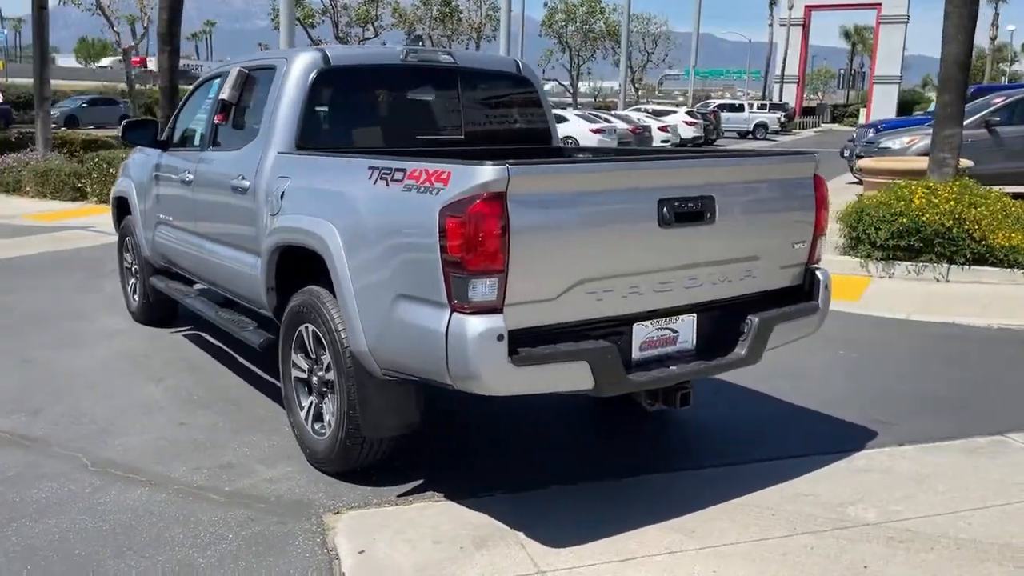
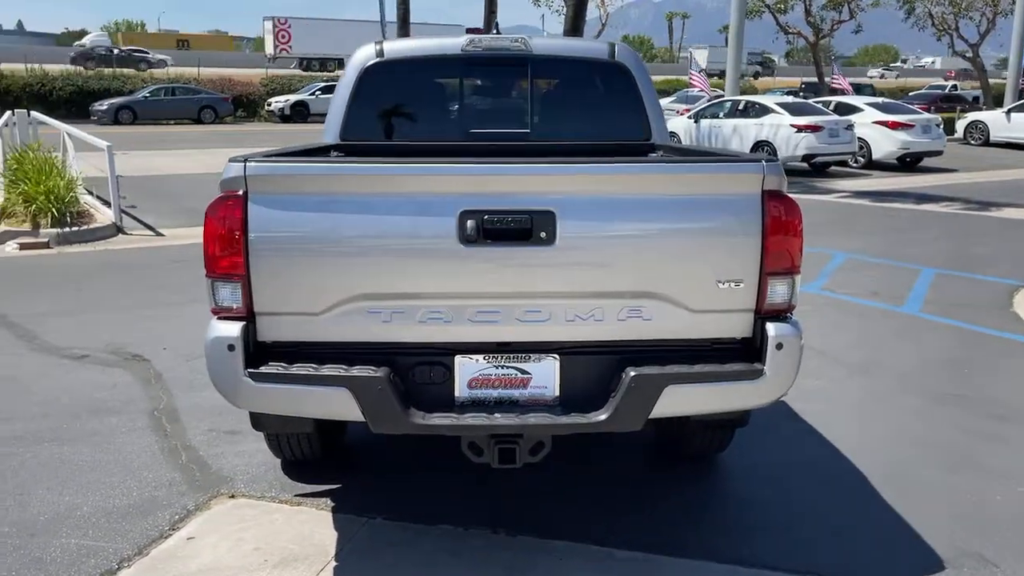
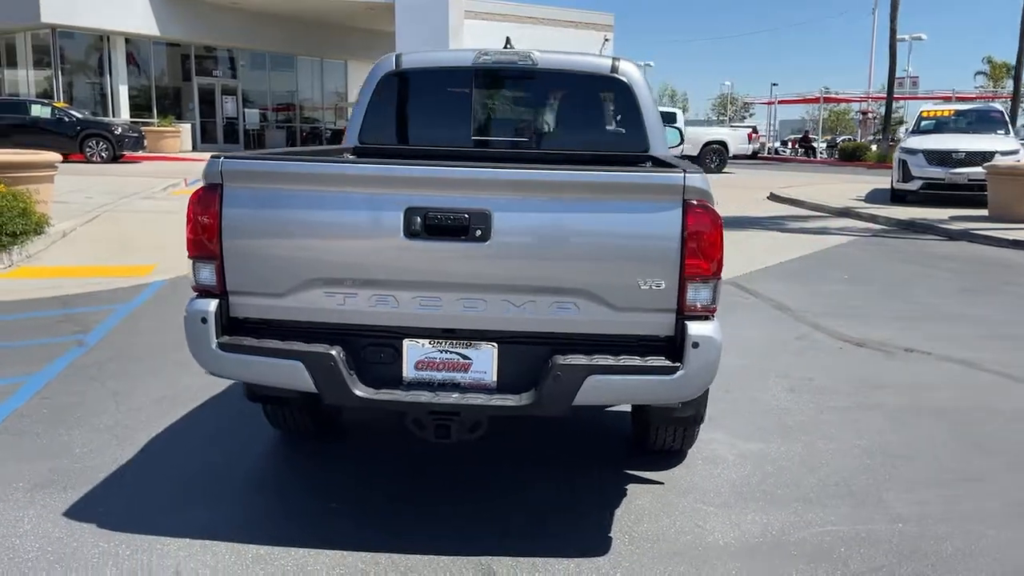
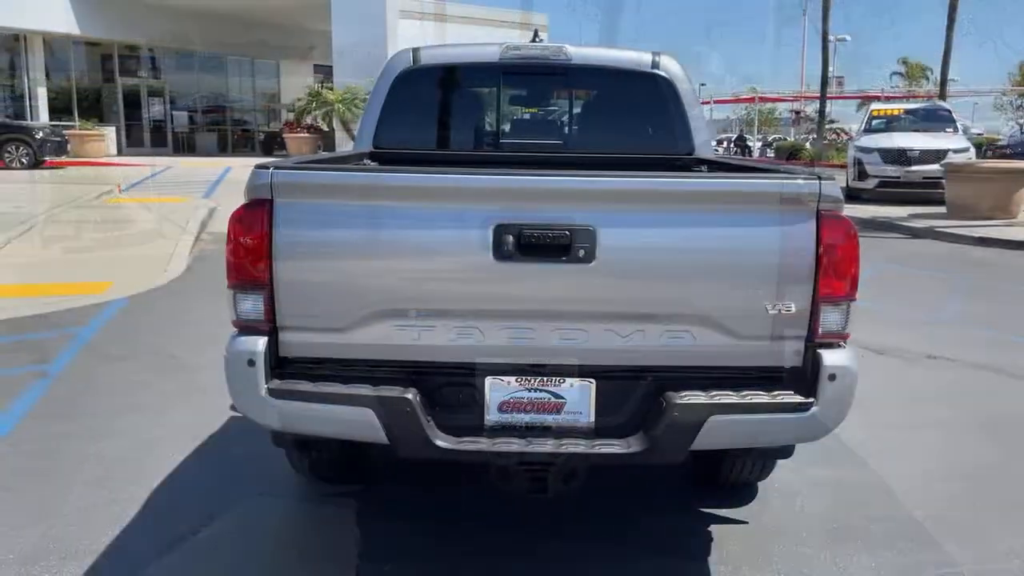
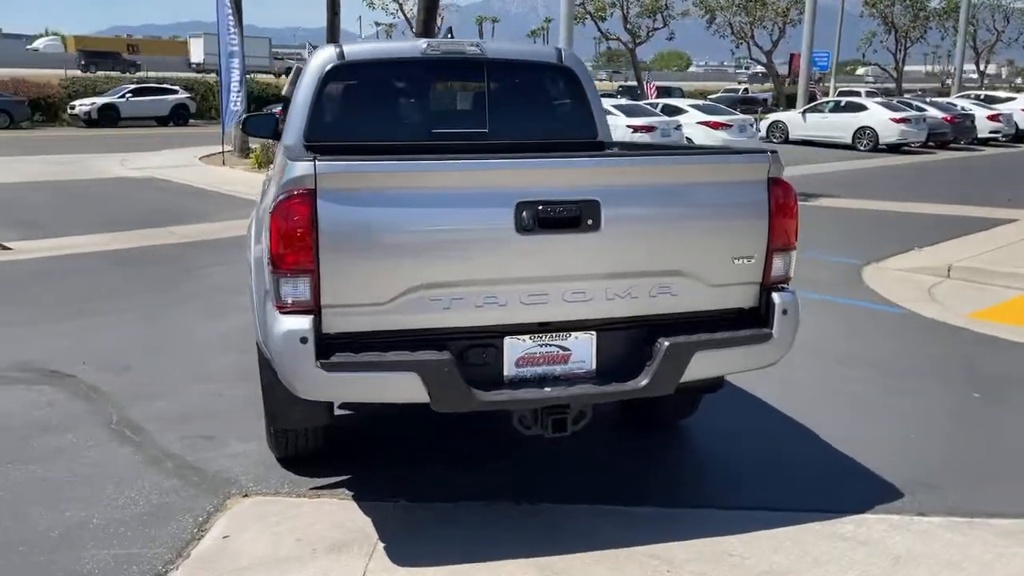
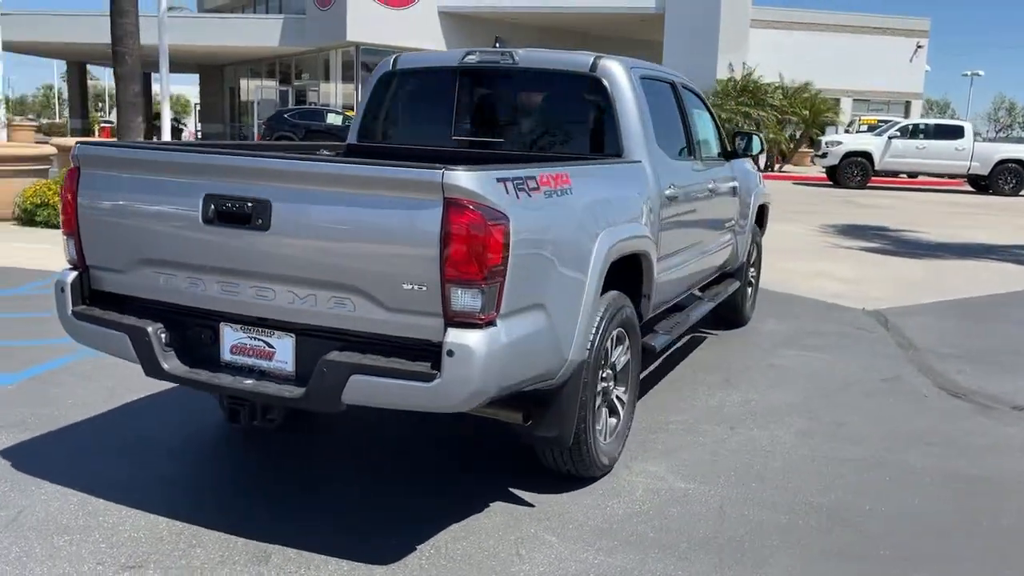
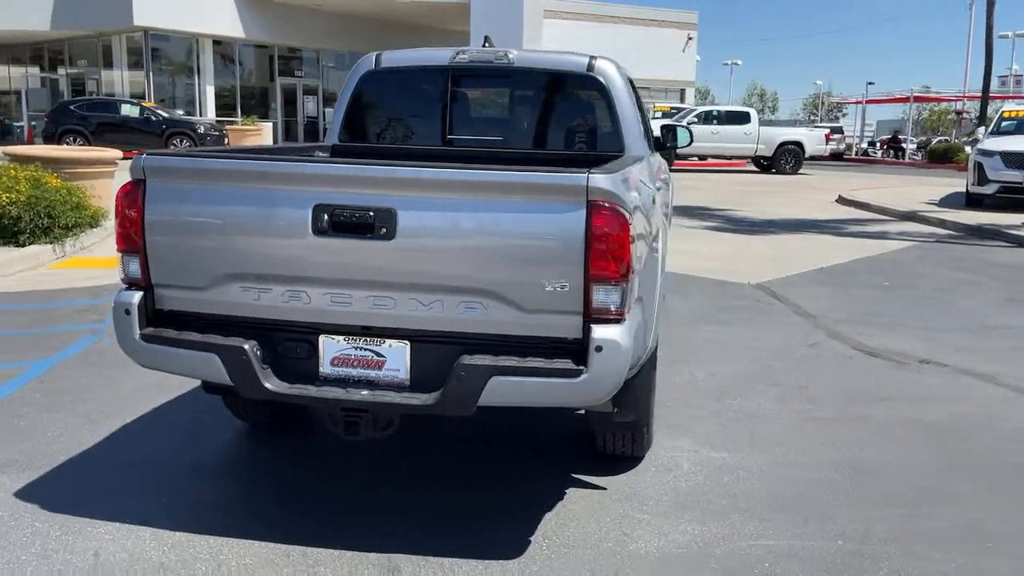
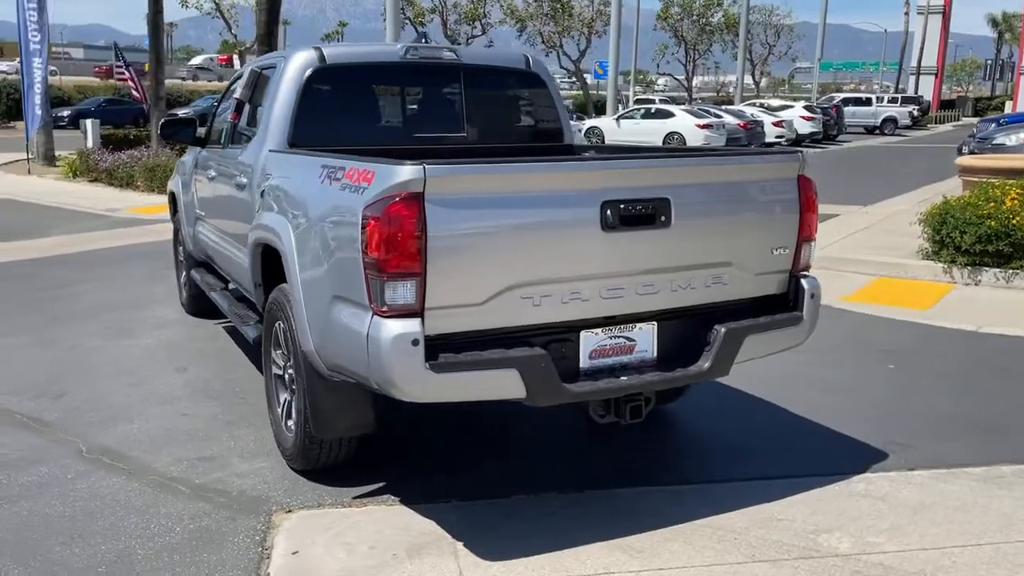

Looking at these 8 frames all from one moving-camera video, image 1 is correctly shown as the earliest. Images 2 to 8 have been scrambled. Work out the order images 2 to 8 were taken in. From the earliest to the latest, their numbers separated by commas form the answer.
8, 5, 2, 4, 3, 7, 6
